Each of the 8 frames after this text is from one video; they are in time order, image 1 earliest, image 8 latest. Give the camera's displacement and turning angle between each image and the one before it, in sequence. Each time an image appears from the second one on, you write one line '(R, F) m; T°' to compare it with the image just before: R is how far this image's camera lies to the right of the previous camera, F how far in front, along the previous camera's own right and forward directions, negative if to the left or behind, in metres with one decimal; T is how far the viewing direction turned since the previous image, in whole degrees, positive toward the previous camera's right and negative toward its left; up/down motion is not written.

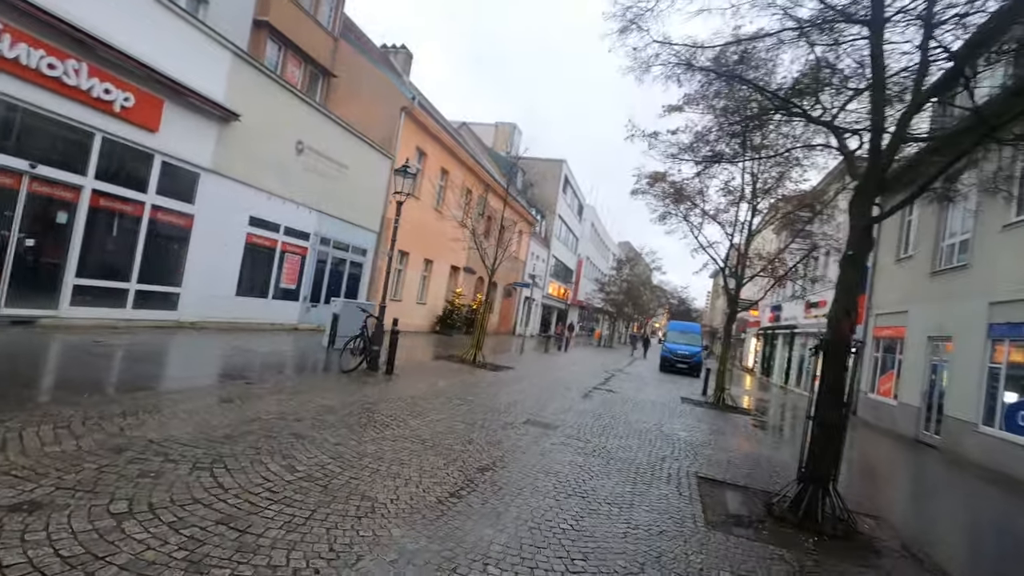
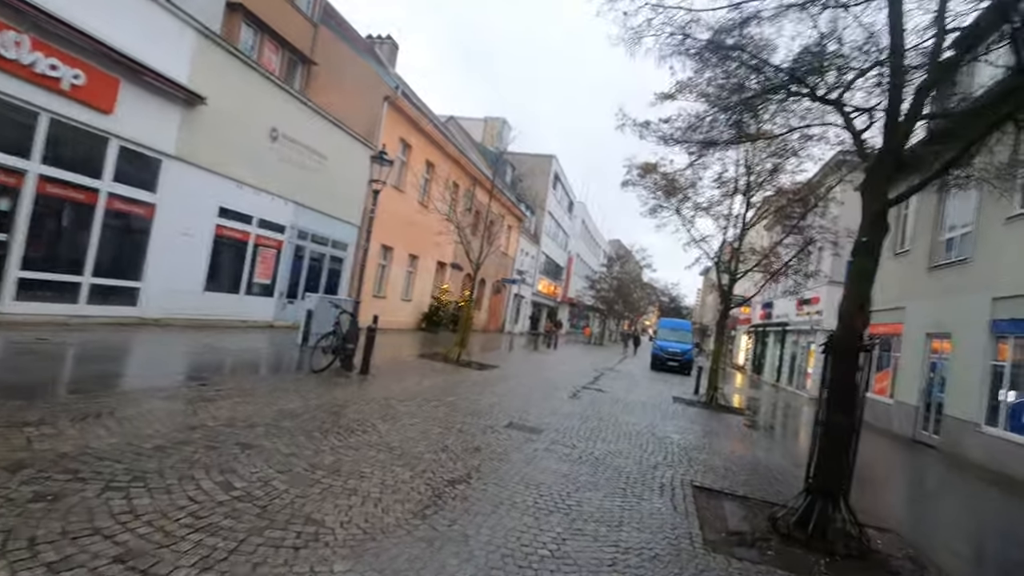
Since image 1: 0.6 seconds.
(+0.1, +0.6) m; +1°
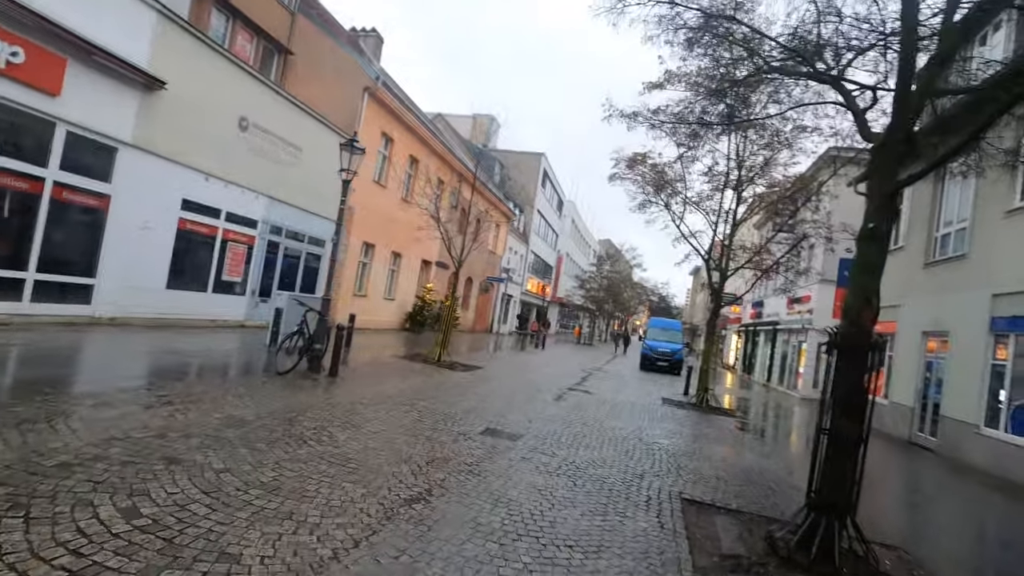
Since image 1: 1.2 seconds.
(+0.2, +0.6) m; +1°
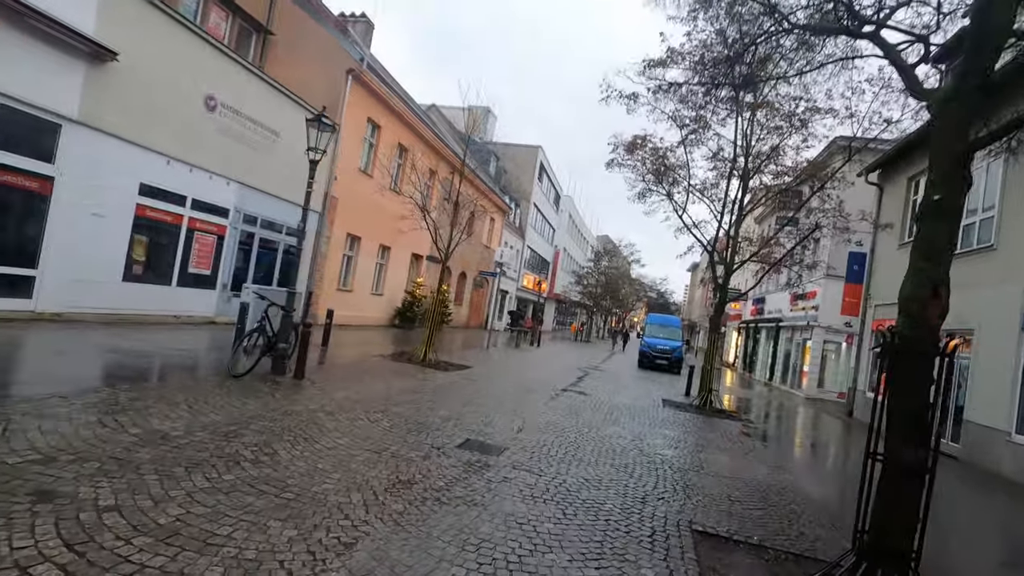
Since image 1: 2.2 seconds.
(+0.2, +1.0) m; 0°
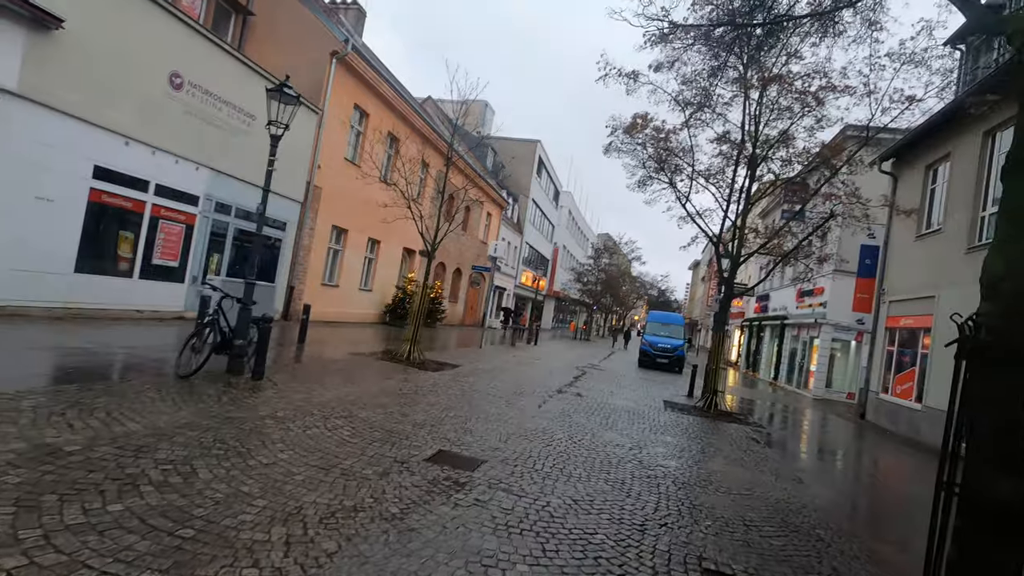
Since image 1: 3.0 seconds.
(+0.2, +0.9) m; 0°
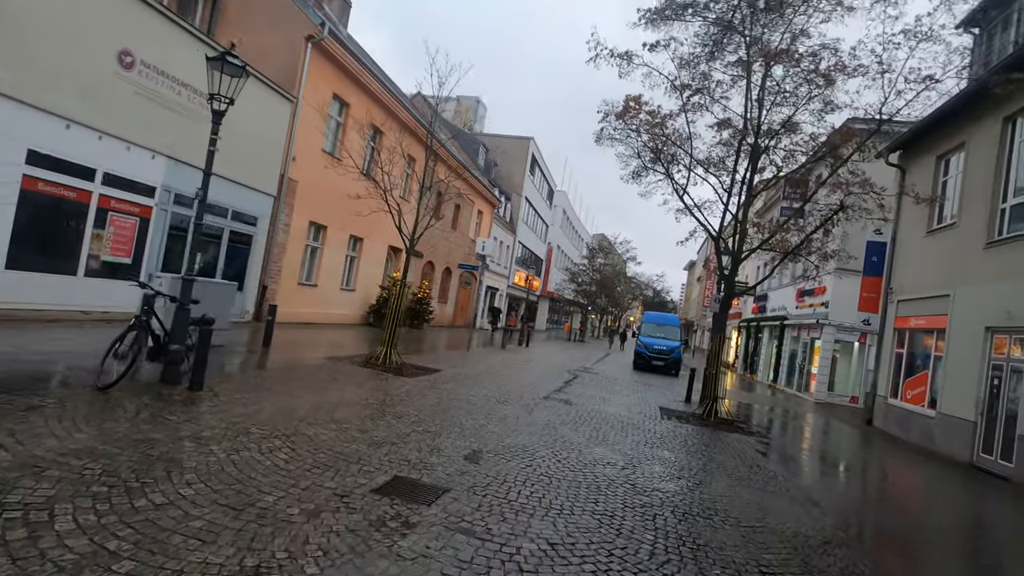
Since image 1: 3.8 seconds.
(+0.2, +0.9) m; 0°
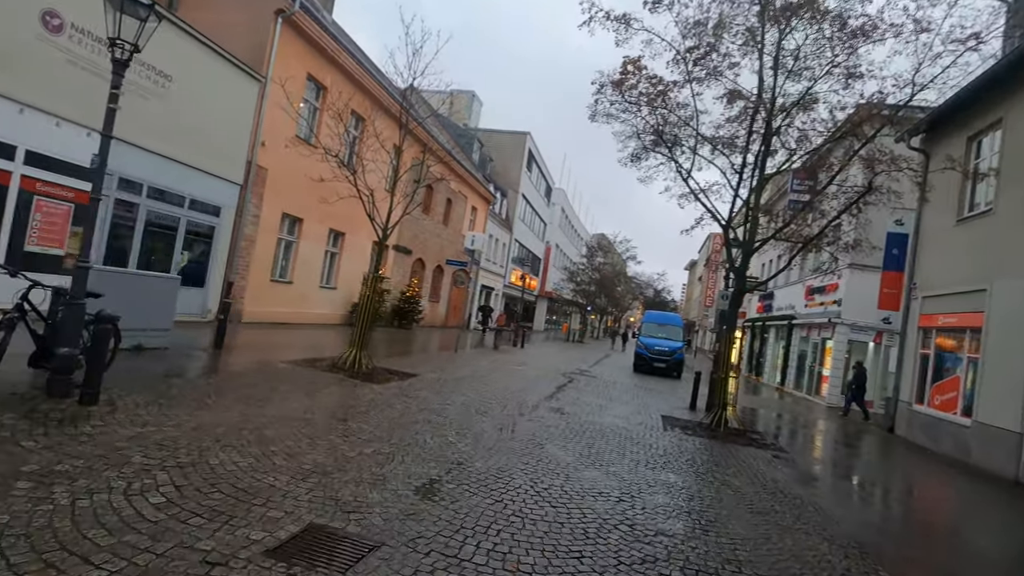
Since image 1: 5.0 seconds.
(+0.3, +1.3) m; 0°
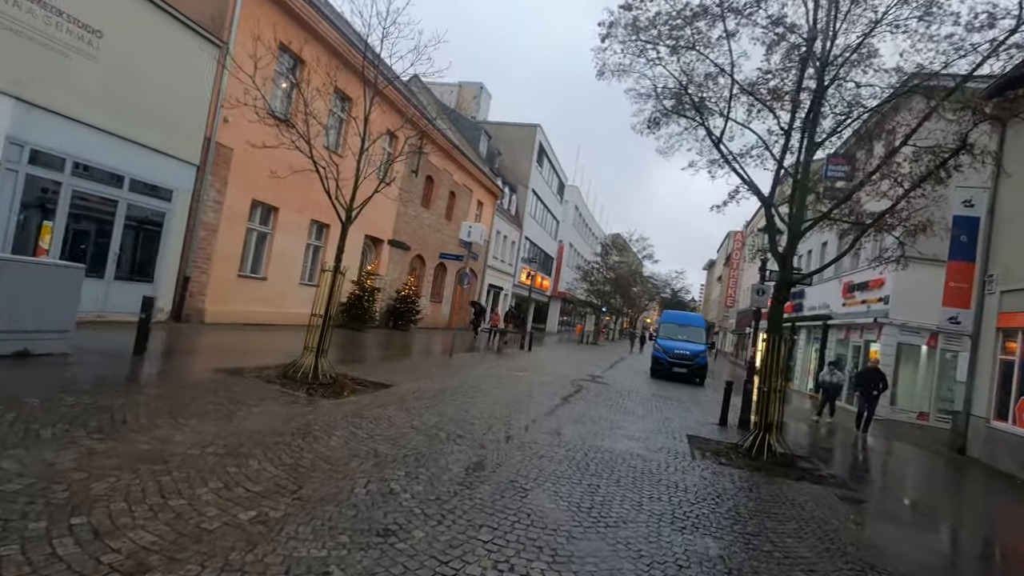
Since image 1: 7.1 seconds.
(+0.4, +2.0) m; -2°
